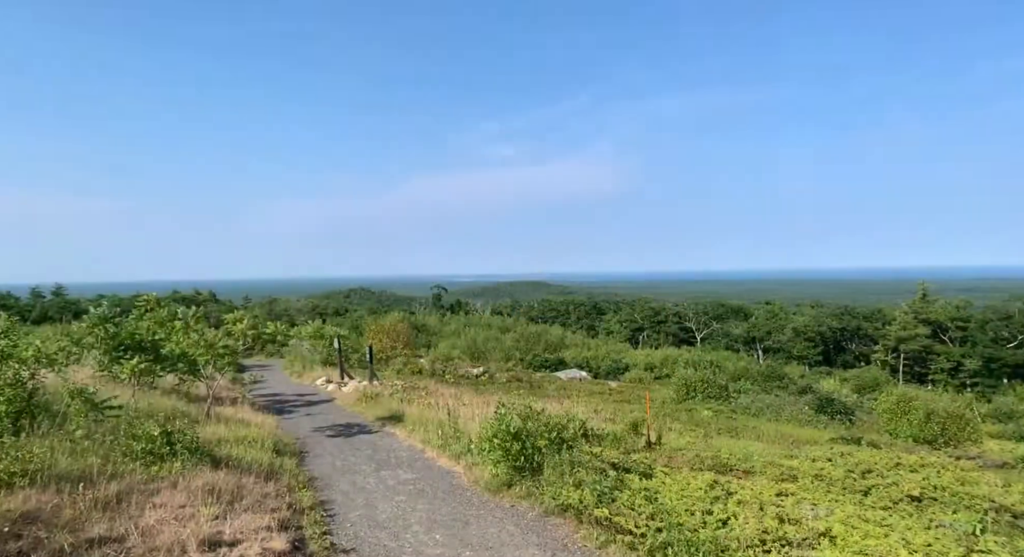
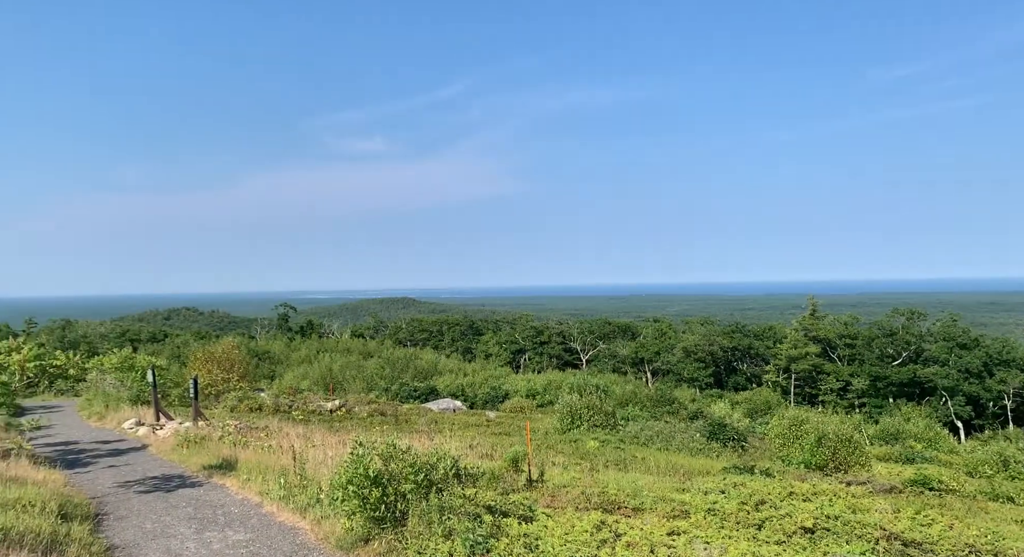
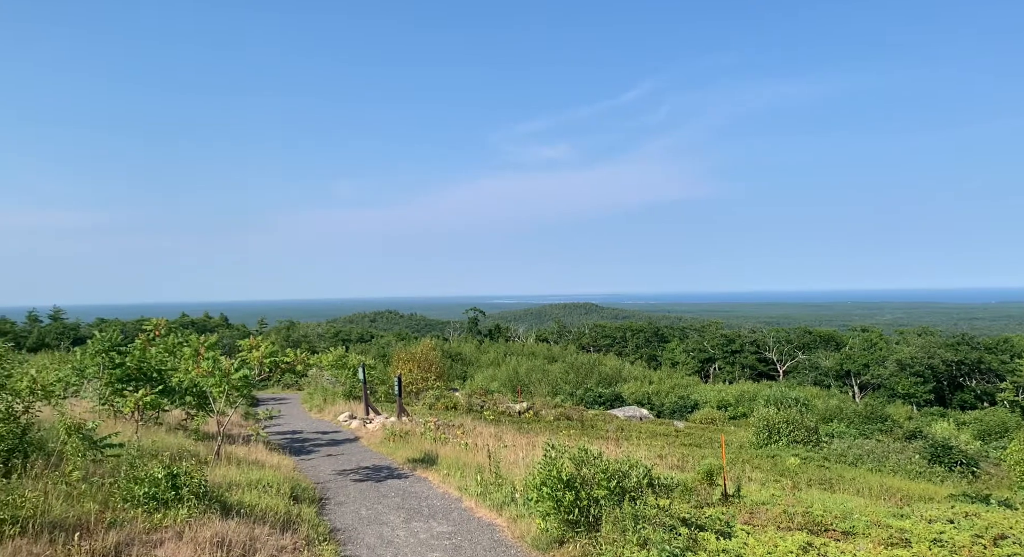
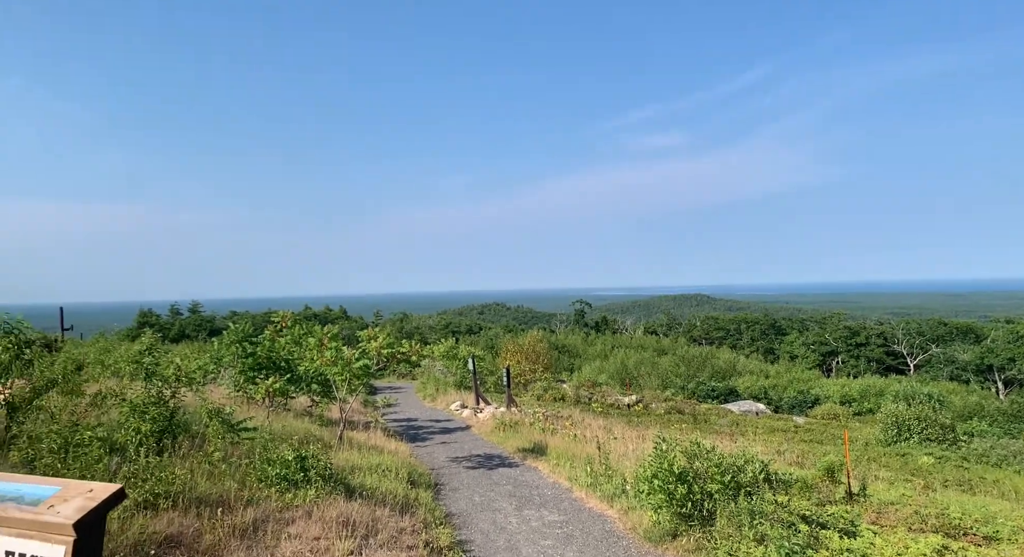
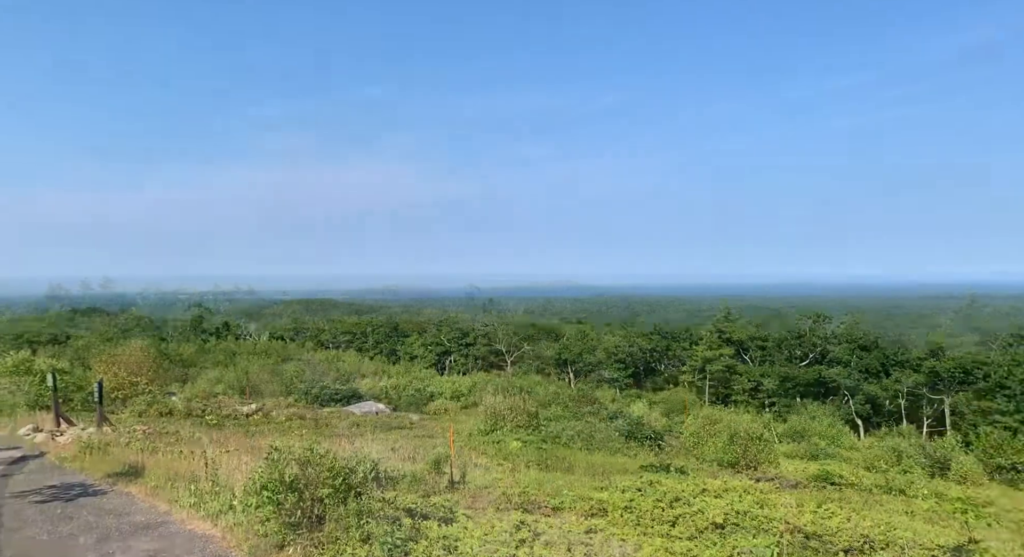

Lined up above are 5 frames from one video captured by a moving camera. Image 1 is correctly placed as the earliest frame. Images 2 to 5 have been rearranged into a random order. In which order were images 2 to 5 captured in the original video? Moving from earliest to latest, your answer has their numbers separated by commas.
5, 2, 3, 4
